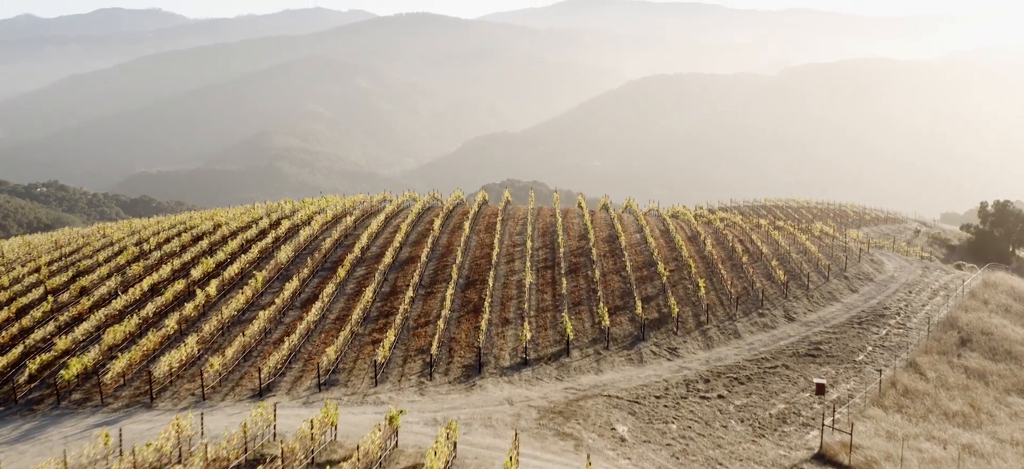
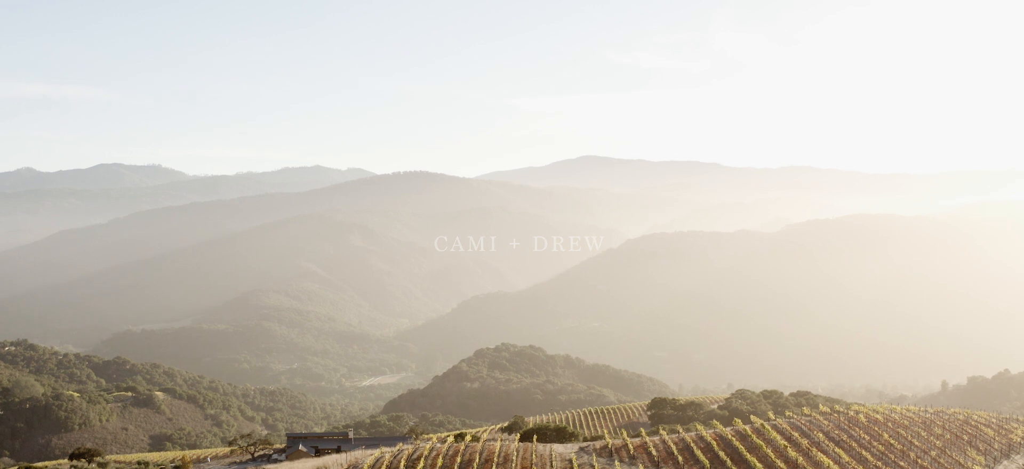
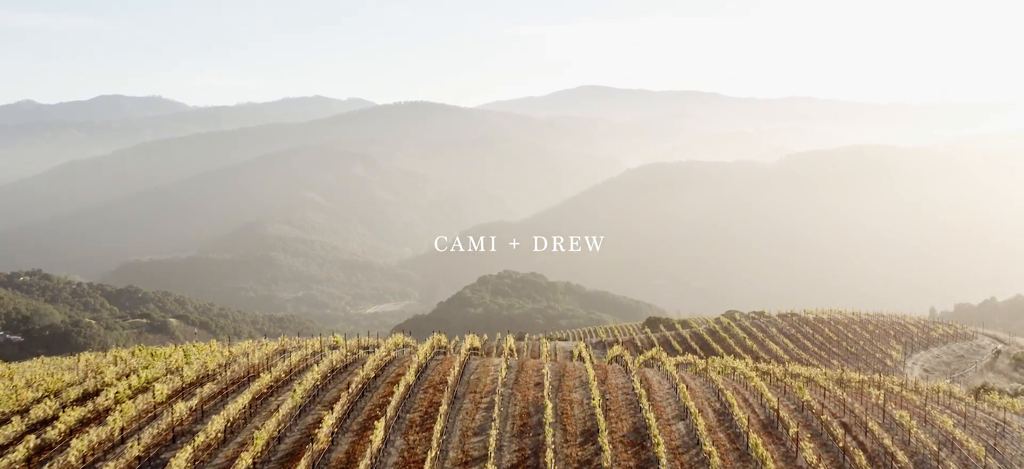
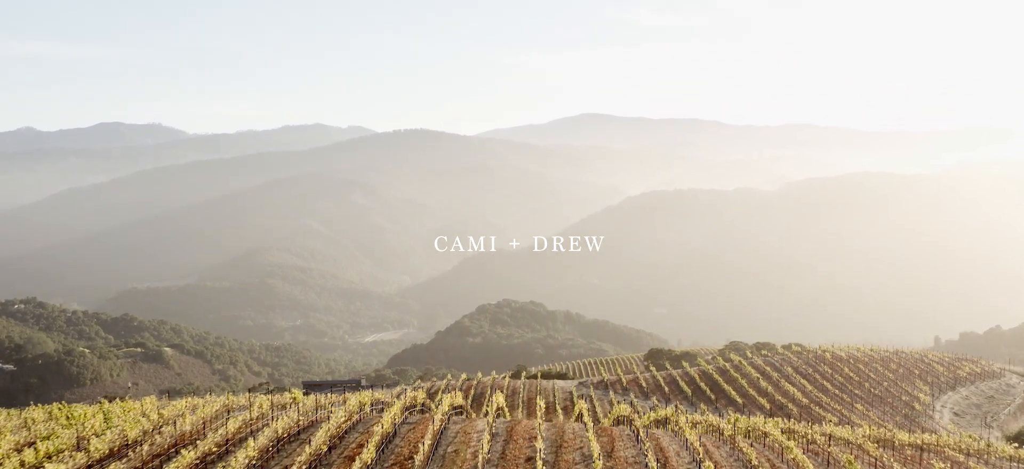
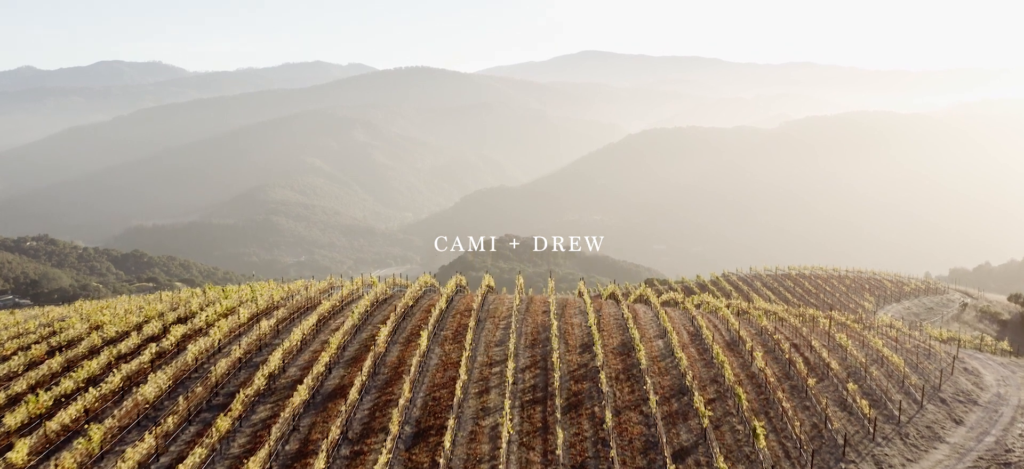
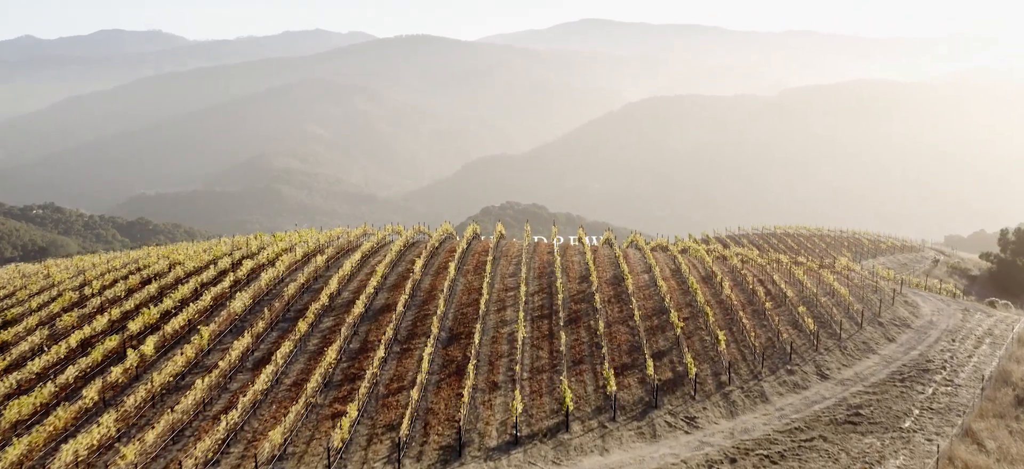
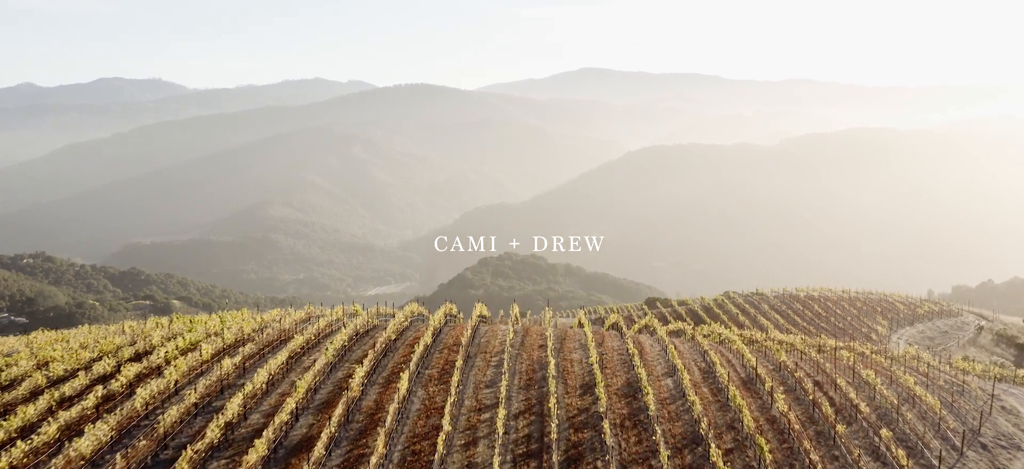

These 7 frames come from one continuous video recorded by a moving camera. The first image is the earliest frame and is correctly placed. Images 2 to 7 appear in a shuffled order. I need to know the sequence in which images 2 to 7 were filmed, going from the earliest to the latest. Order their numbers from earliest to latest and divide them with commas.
6, 5, 7, 3, 4, 2
